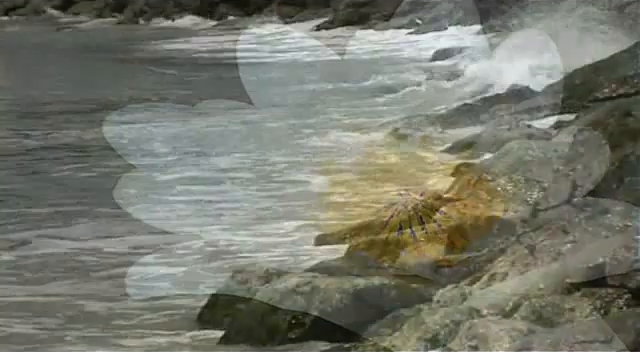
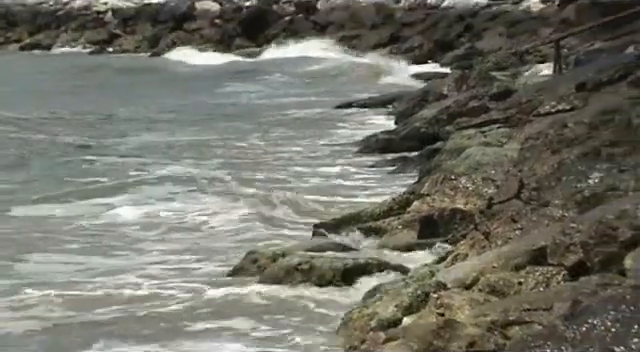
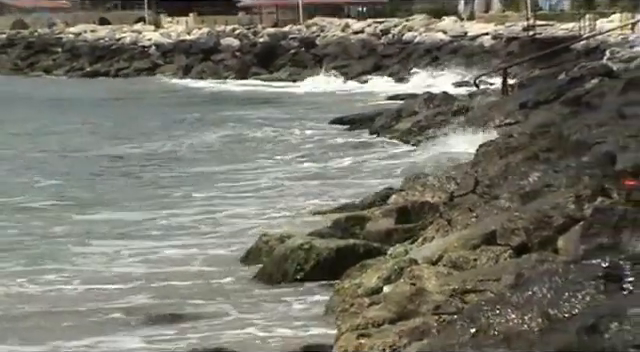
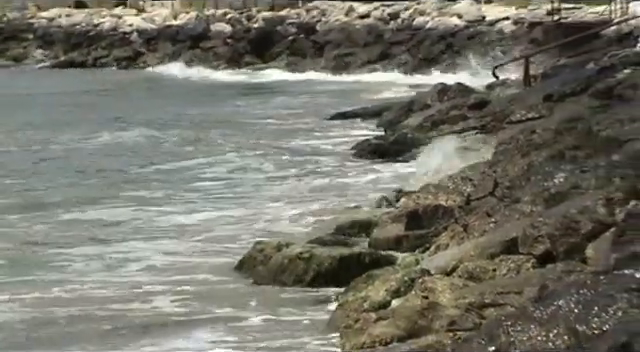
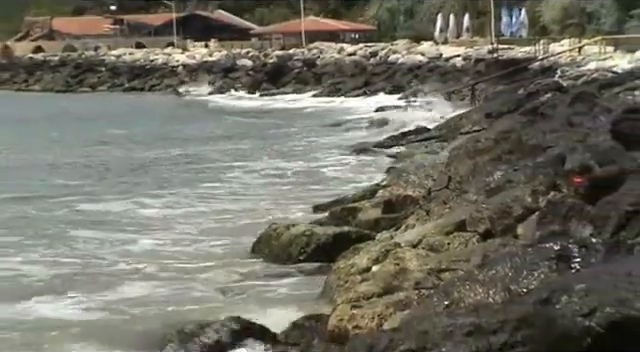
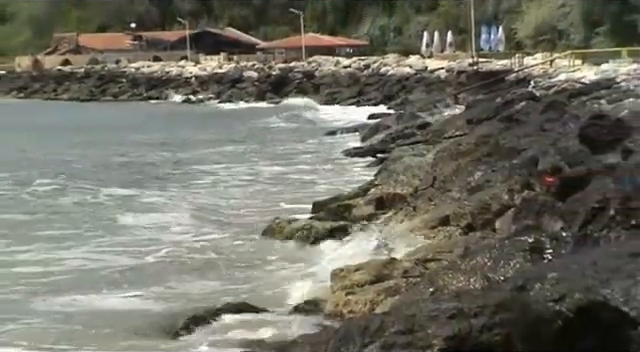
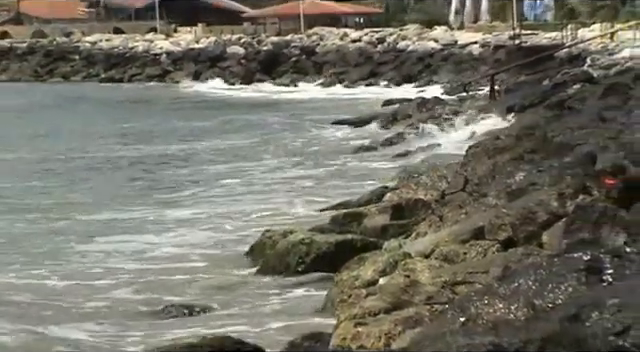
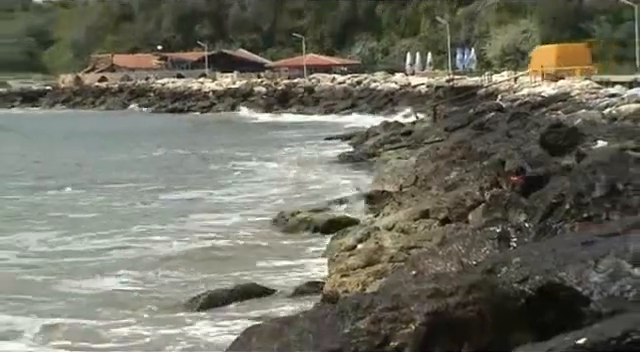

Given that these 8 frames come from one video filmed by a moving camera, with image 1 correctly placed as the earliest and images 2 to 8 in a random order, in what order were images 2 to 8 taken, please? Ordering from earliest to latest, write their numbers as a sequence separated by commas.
2, 4, 3, 7, 5, 6, 8
